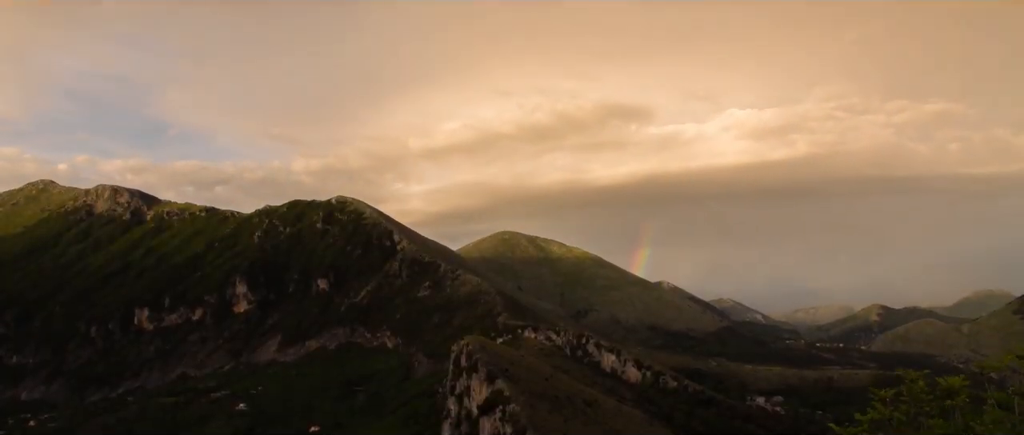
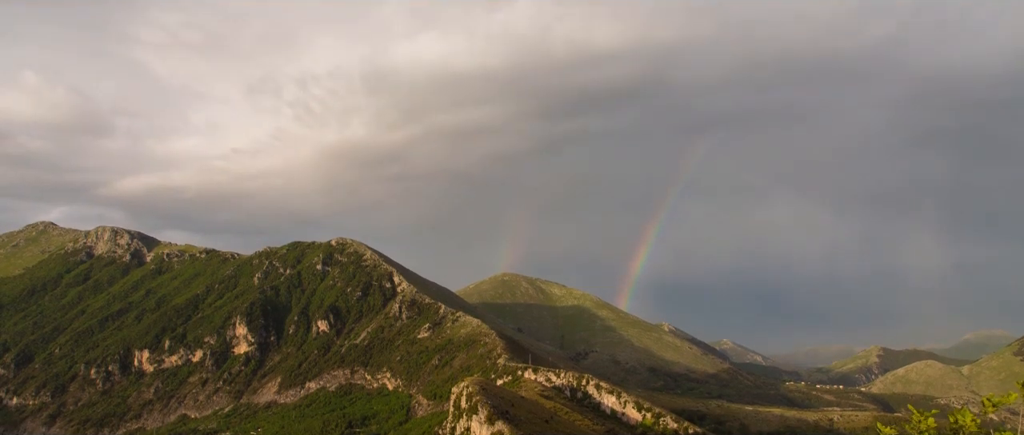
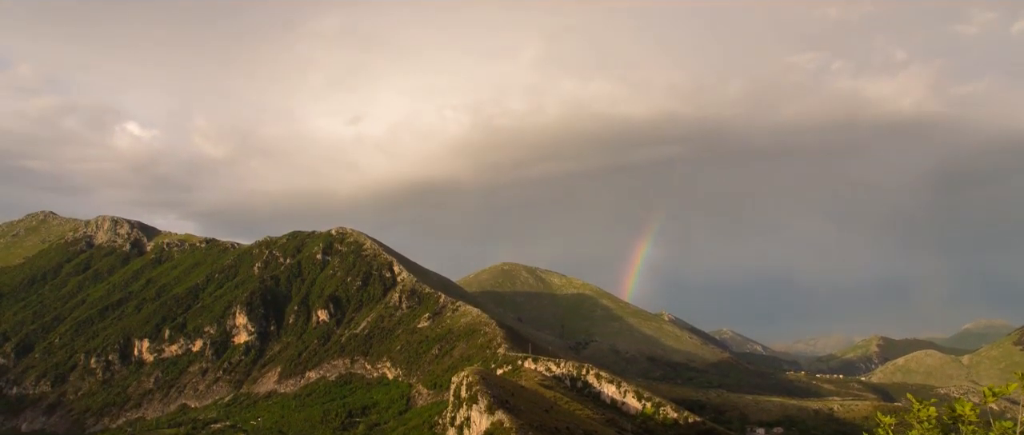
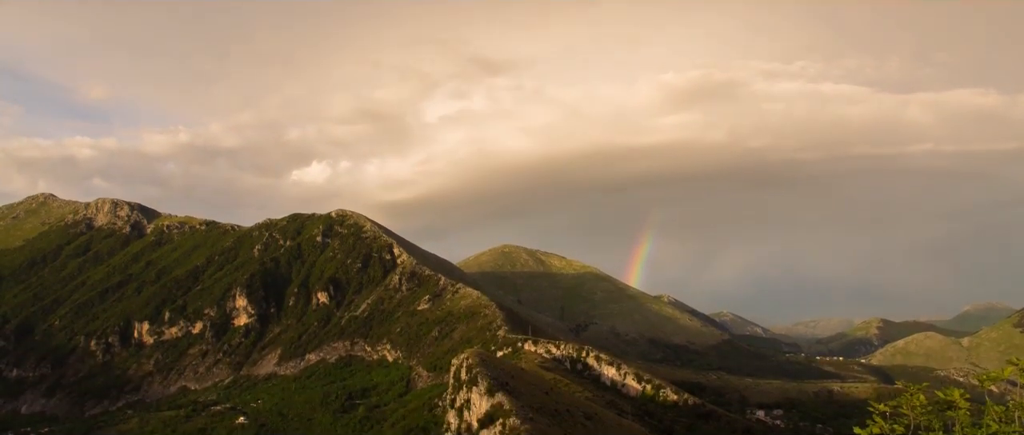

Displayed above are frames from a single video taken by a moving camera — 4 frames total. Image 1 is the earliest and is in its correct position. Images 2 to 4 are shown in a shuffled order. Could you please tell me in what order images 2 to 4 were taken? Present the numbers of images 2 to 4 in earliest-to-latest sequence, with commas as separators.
4, 3, 2
